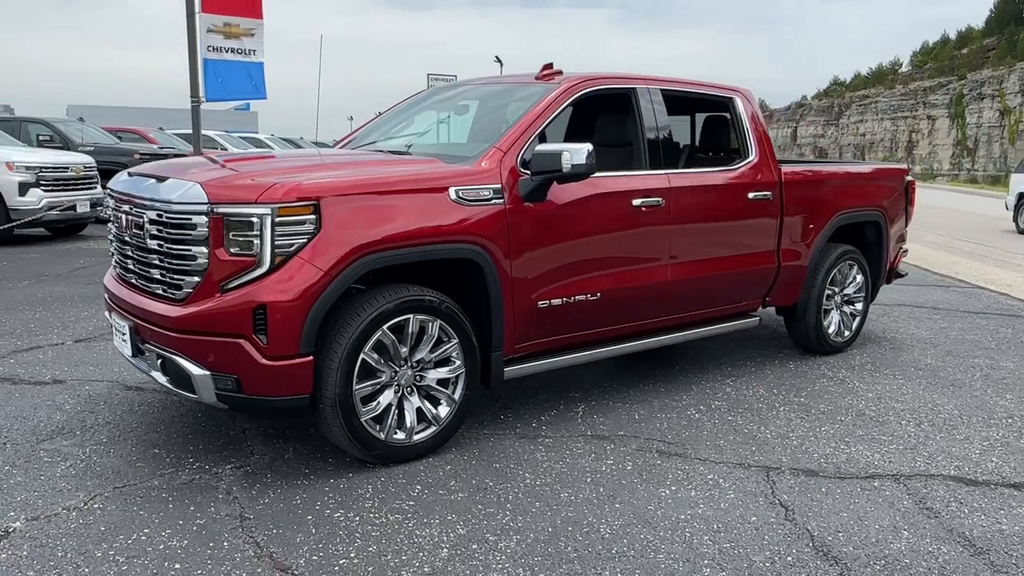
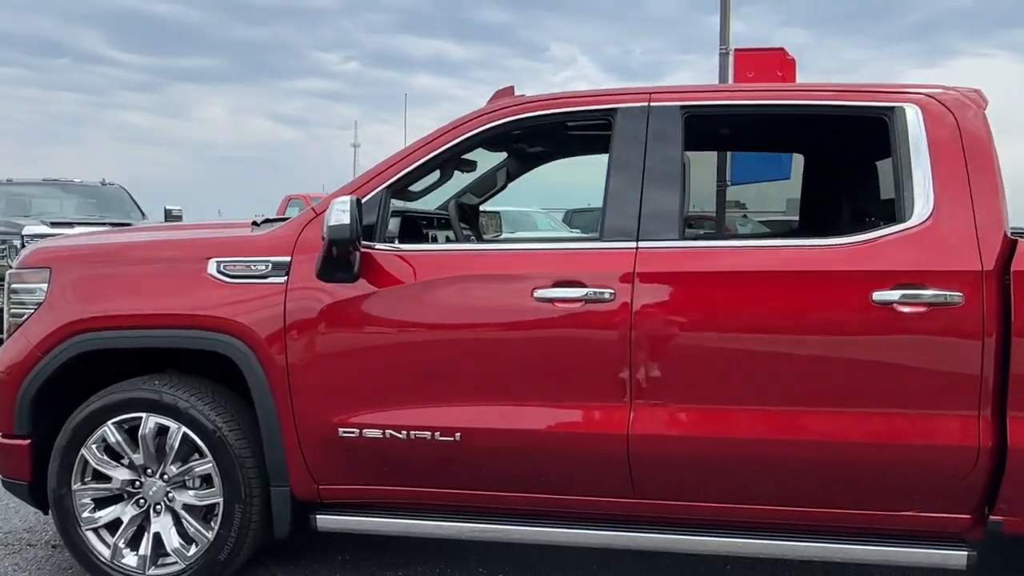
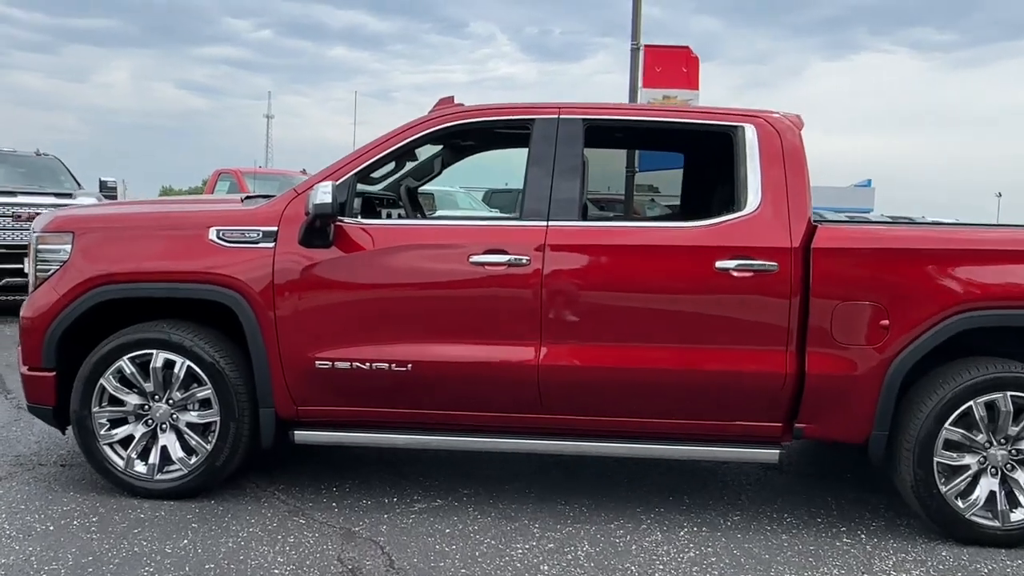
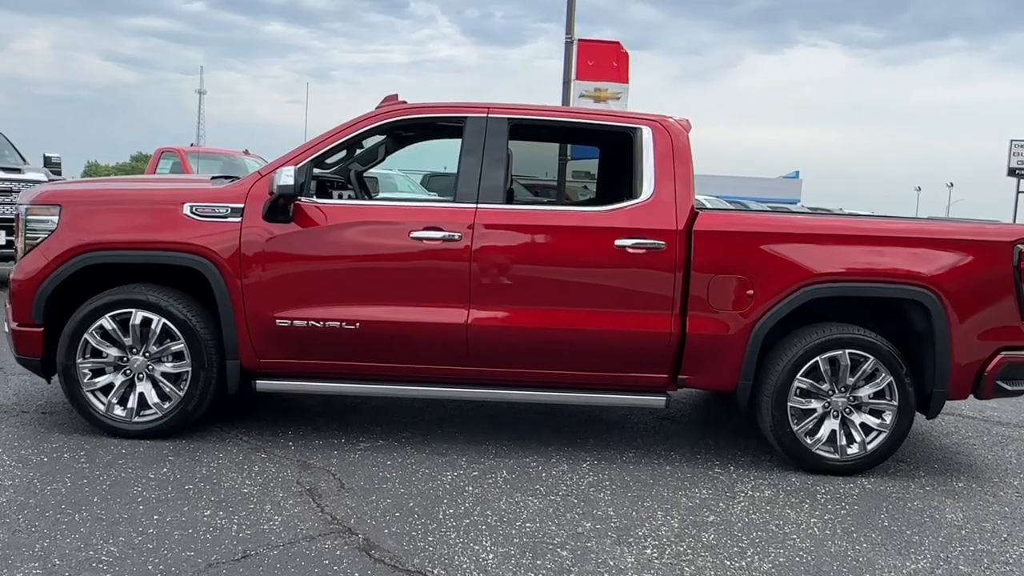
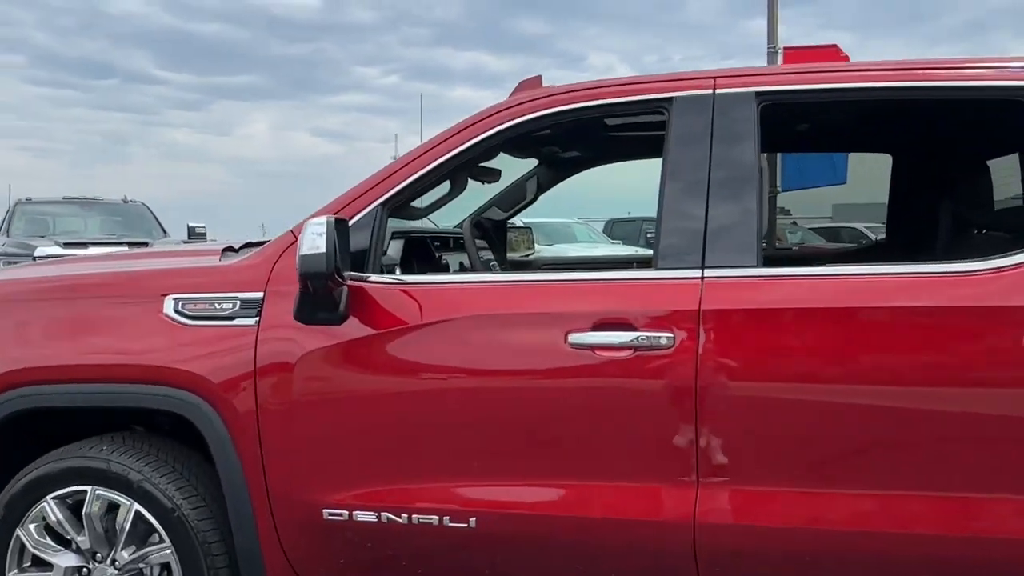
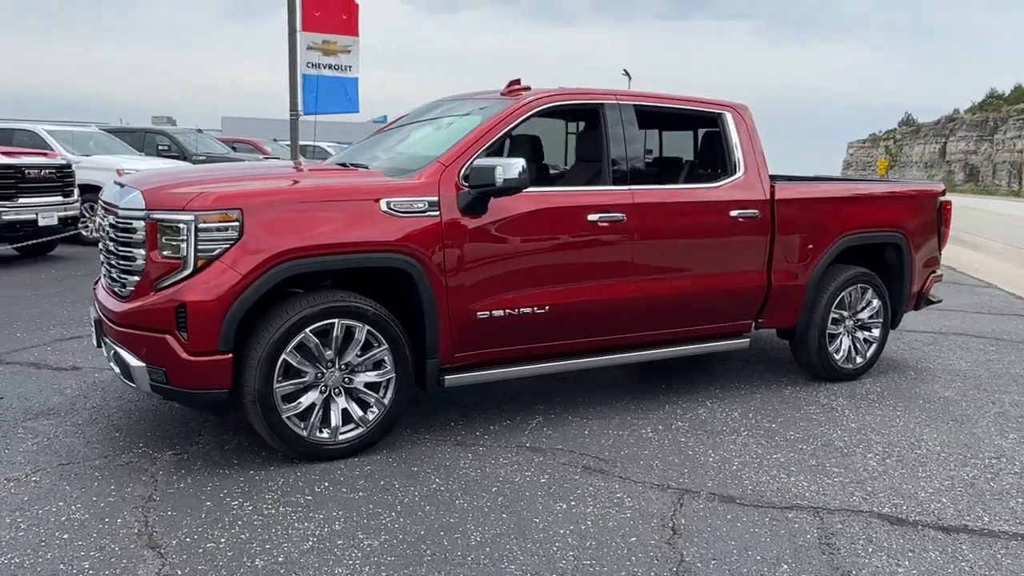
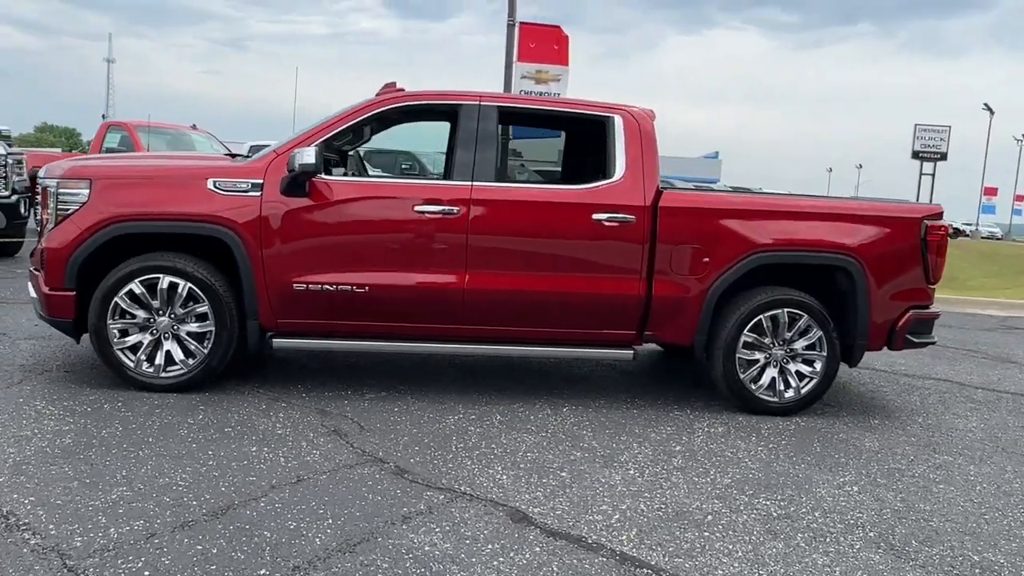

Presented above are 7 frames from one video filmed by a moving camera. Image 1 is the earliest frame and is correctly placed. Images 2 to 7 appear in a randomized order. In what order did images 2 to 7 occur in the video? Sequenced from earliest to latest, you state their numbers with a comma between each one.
6, 7, 4, 3, 2, 5
